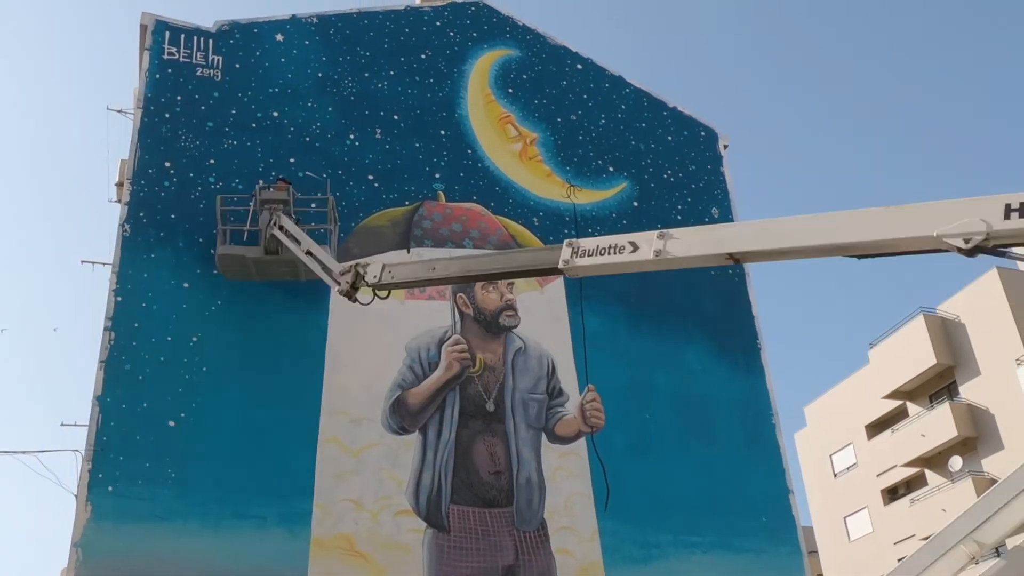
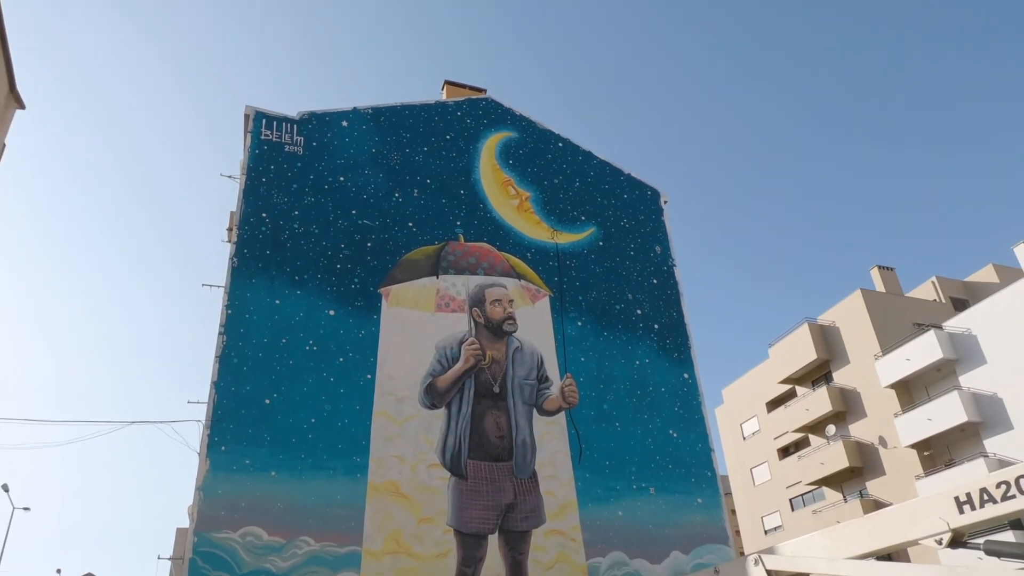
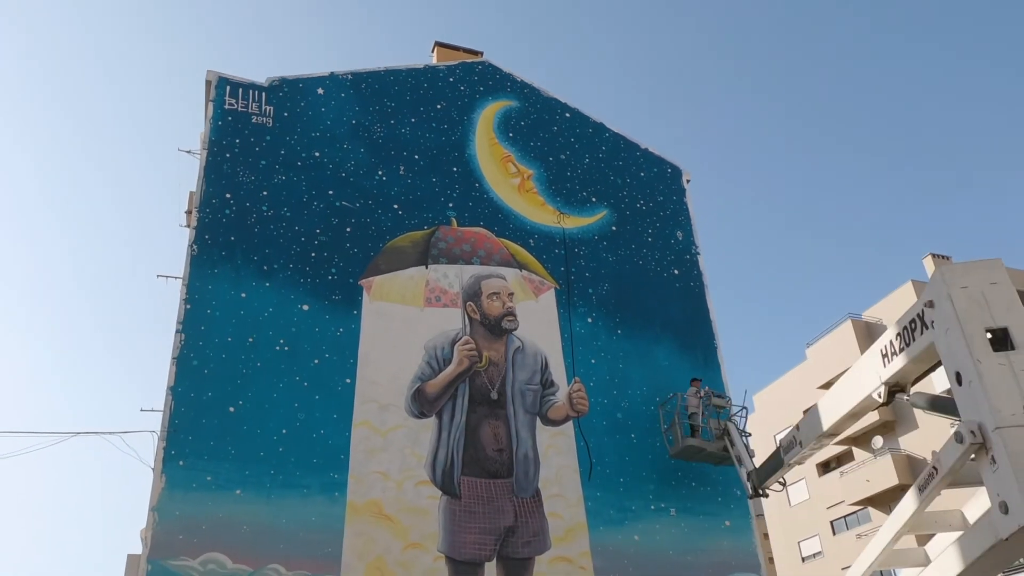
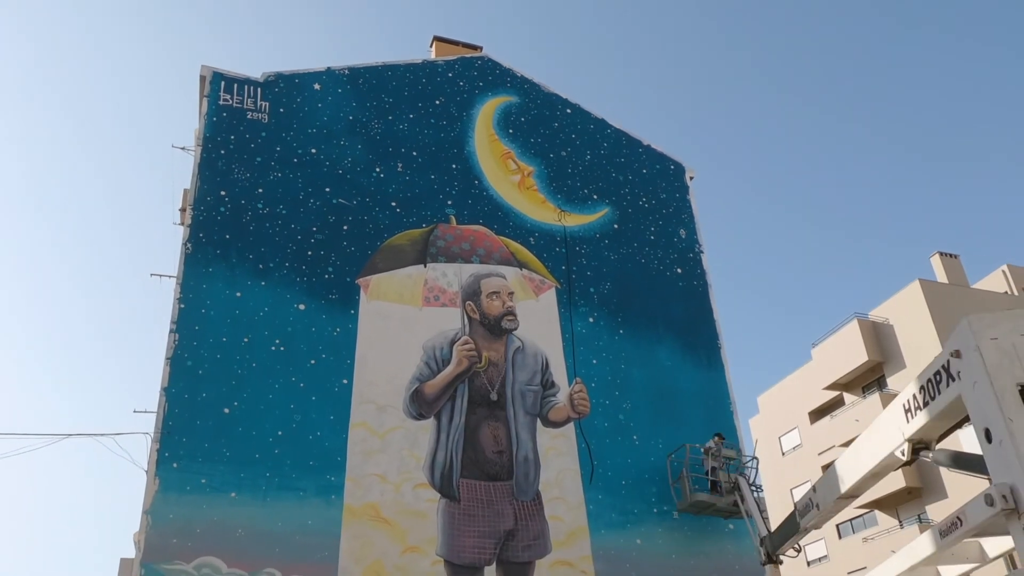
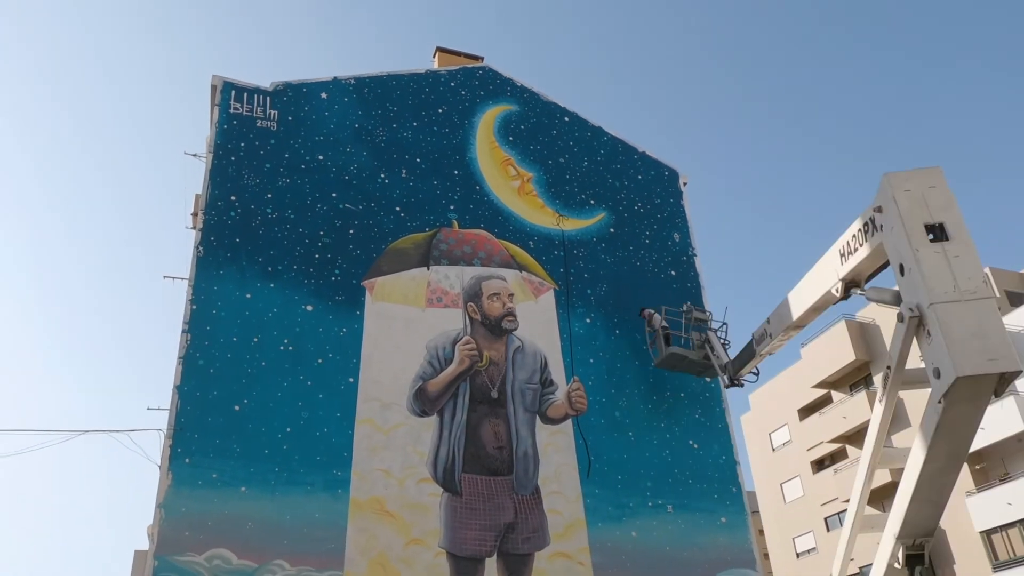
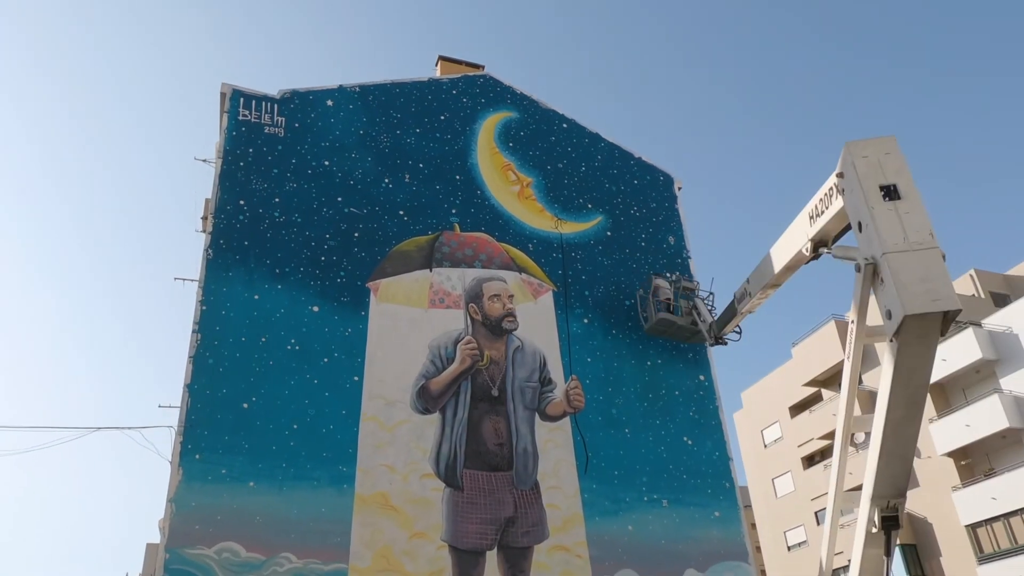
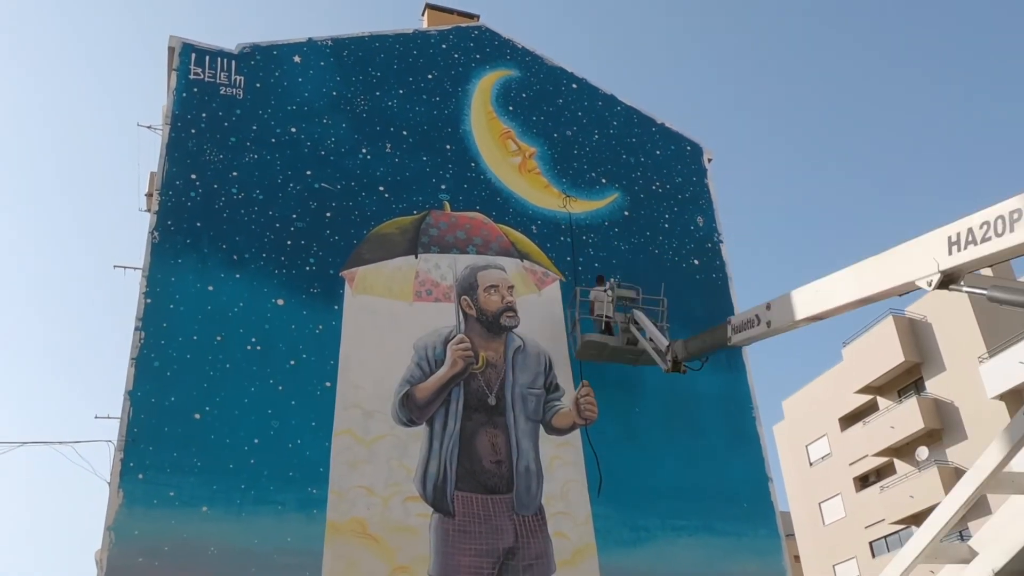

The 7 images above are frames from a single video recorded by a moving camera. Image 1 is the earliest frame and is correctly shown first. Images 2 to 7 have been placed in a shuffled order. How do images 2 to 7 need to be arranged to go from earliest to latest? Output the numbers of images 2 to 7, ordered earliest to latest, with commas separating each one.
7, 4, 3, 5, 6, 2
